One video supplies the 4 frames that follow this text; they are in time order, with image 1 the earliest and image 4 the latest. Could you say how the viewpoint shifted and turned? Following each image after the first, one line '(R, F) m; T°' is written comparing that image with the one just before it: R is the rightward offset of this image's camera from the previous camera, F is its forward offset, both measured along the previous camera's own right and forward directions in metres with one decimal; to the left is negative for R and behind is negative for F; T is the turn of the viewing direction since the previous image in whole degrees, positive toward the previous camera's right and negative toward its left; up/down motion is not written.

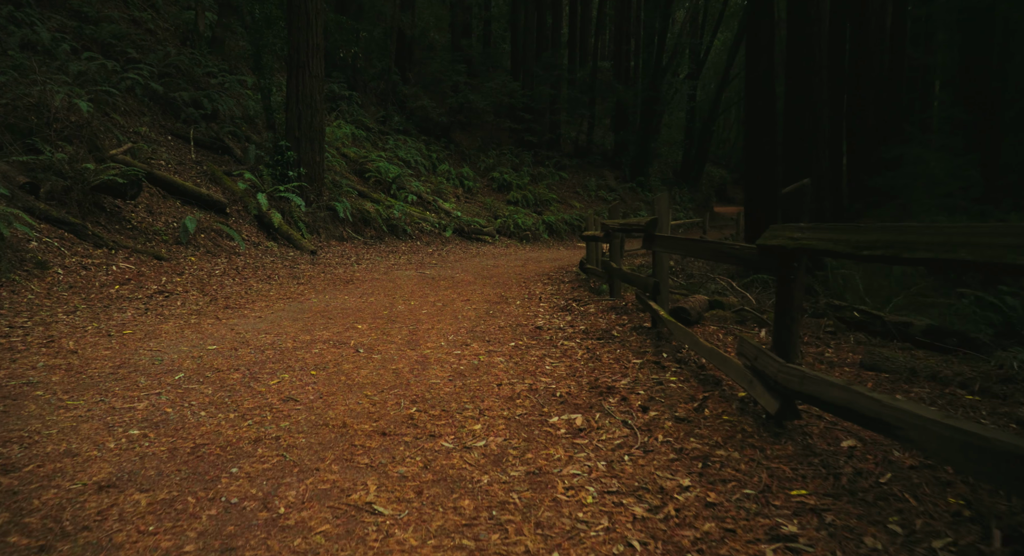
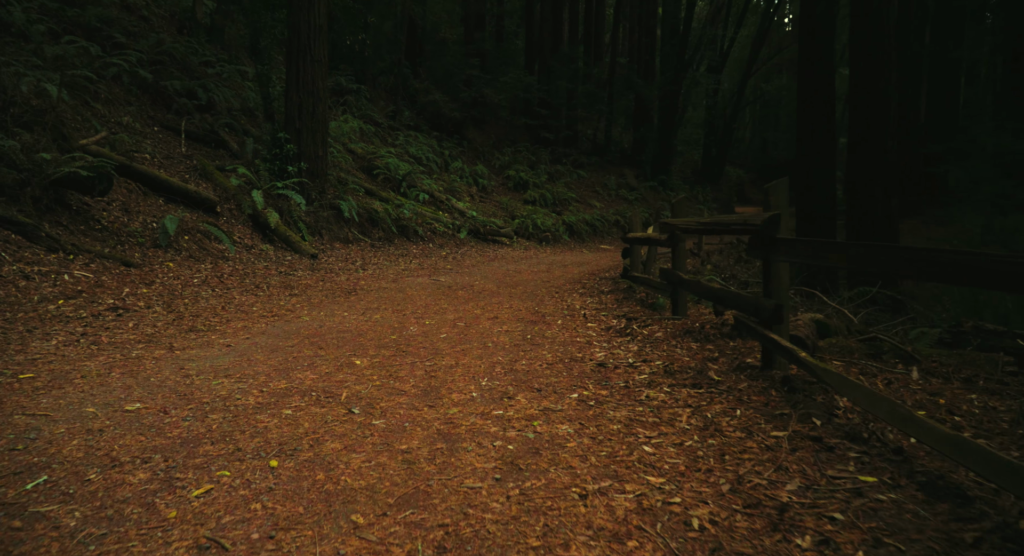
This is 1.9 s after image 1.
(-0.3, +1.7) m; -1°
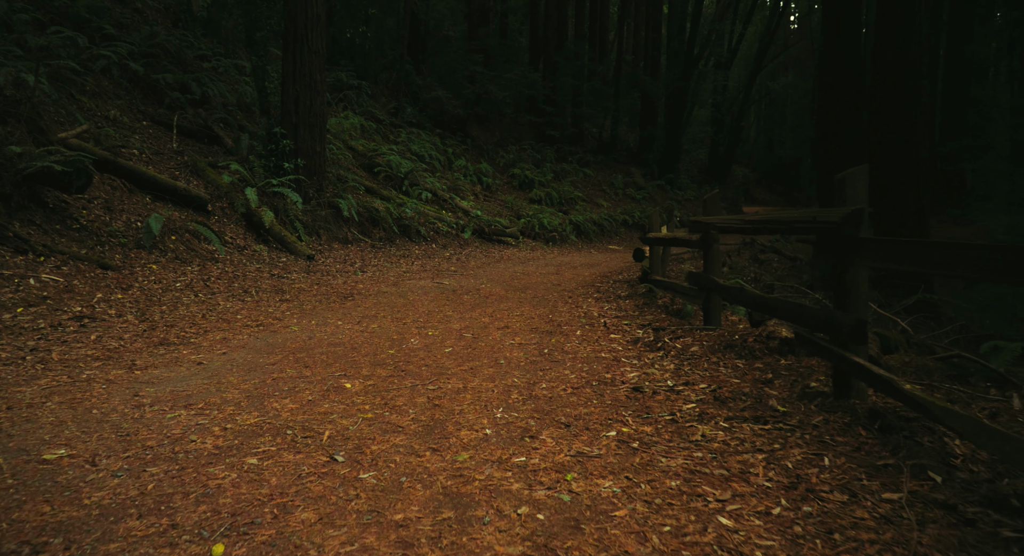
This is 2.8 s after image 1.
(-0.1, +0.7) m; 0°
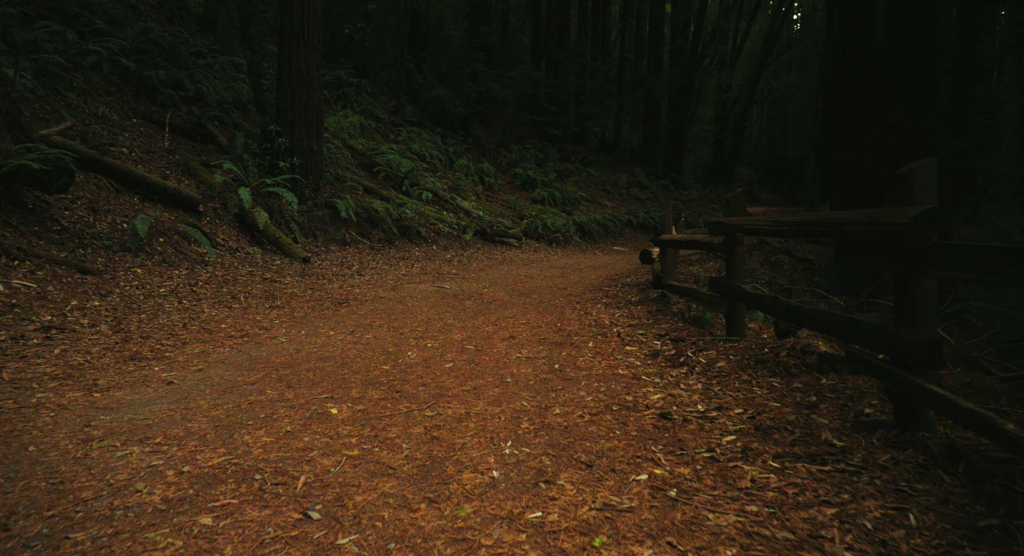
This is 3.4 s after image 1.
(0.0, +0.5) m; 0°
